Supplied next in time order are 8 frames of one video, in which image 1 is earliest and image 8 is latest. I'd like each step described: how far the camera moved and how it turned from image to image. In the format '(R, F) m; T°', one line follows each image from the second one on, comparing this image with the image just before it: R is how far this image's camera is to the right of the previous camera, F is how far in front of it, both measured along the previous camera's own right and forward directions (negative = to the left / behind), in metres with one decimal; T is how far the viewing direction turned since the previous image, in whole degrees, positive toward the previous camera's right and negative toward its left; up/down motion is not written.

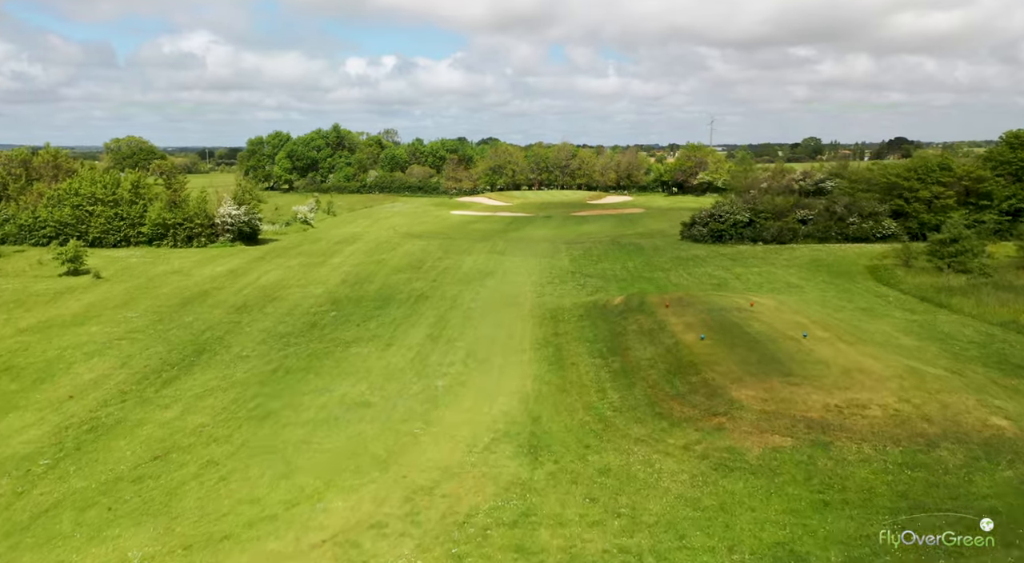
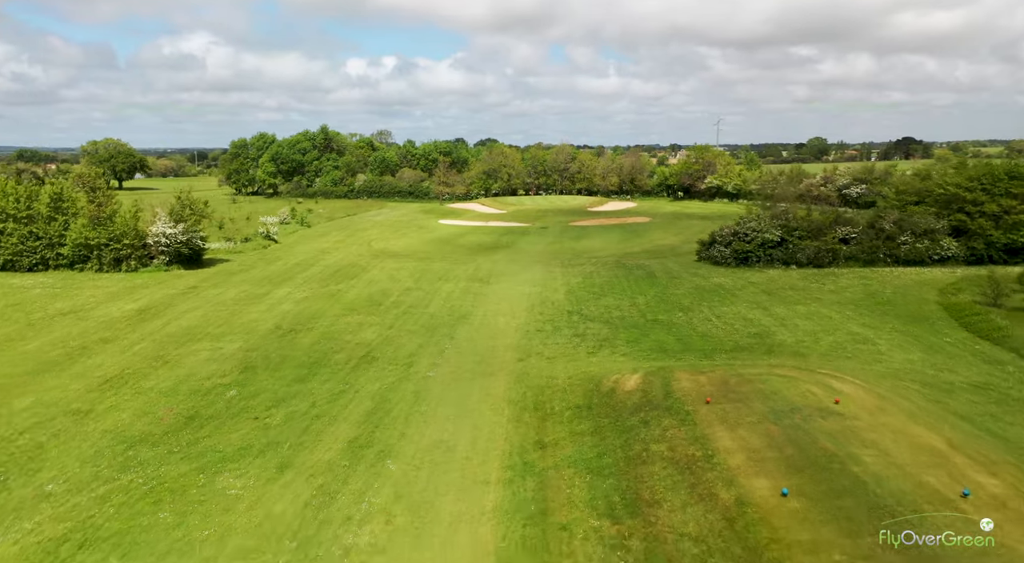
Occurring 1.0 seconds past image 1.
(+0.8, +6.8) m; 0°
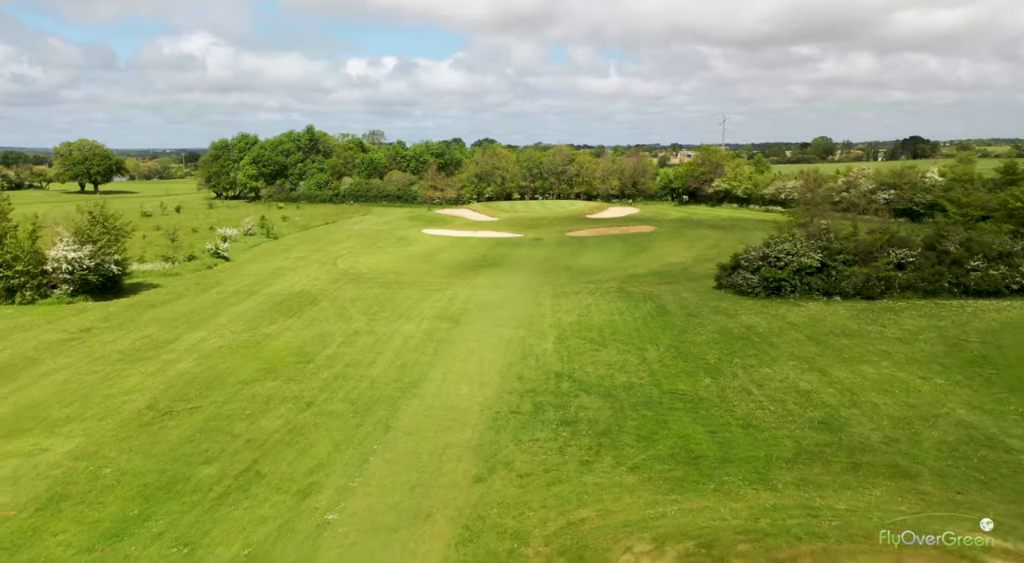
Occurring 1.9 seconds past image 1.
(+1.0, +6.8) m; 0°
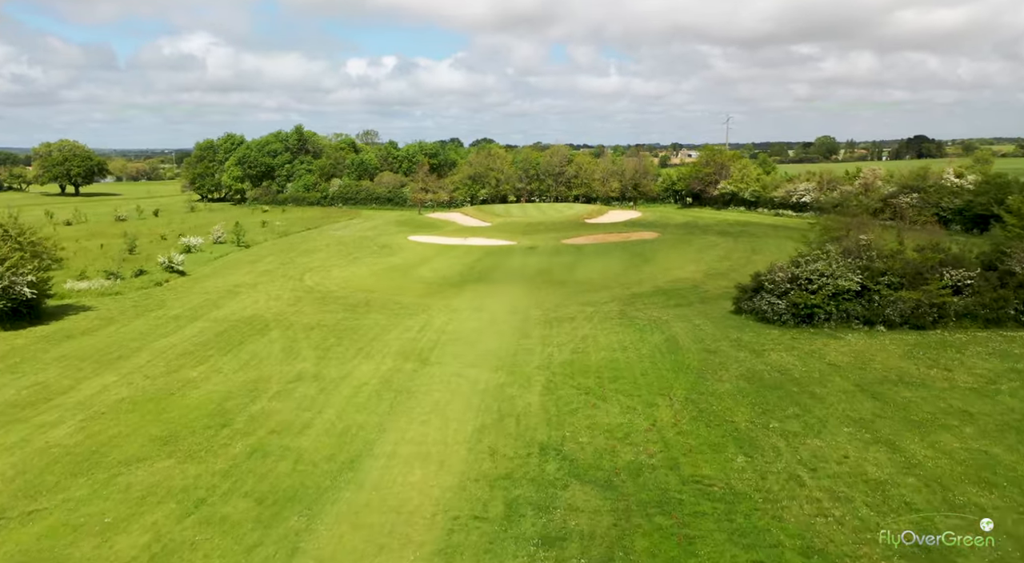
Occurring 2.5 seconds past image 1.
(+0.7, +4.8) m; 0°
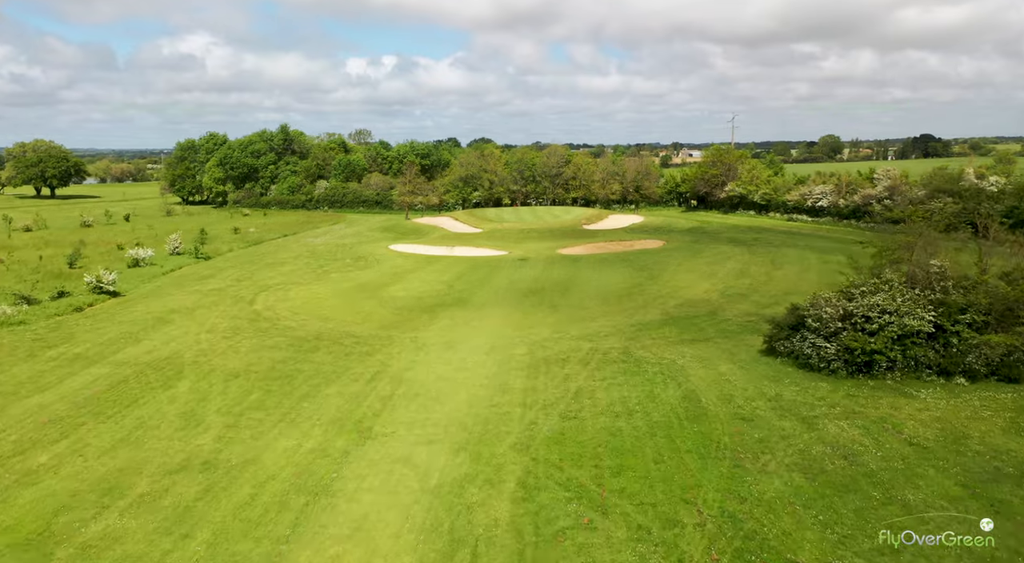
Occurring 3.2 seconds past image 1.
(+0.8, +5.7) m; 0°
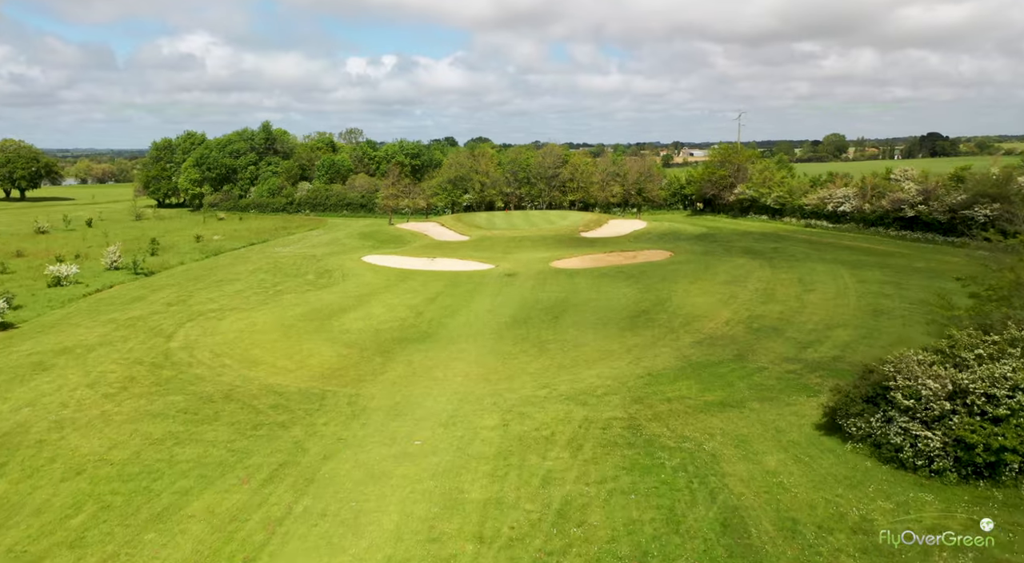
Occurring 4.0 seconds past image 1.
(+1.0, +6.5) m; 0°
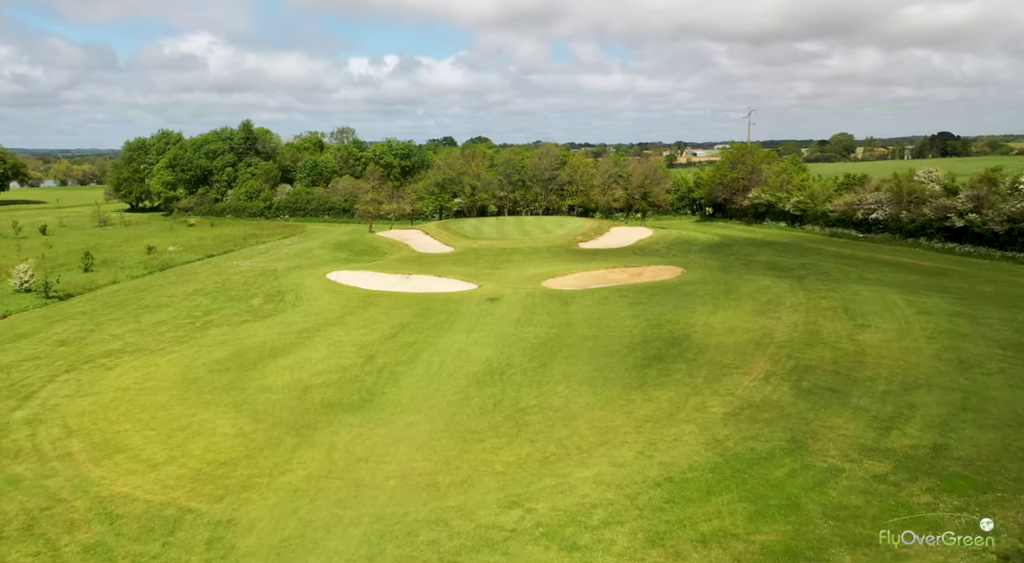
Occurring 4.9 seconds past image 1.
(+1.1, +7.1) m; 0°
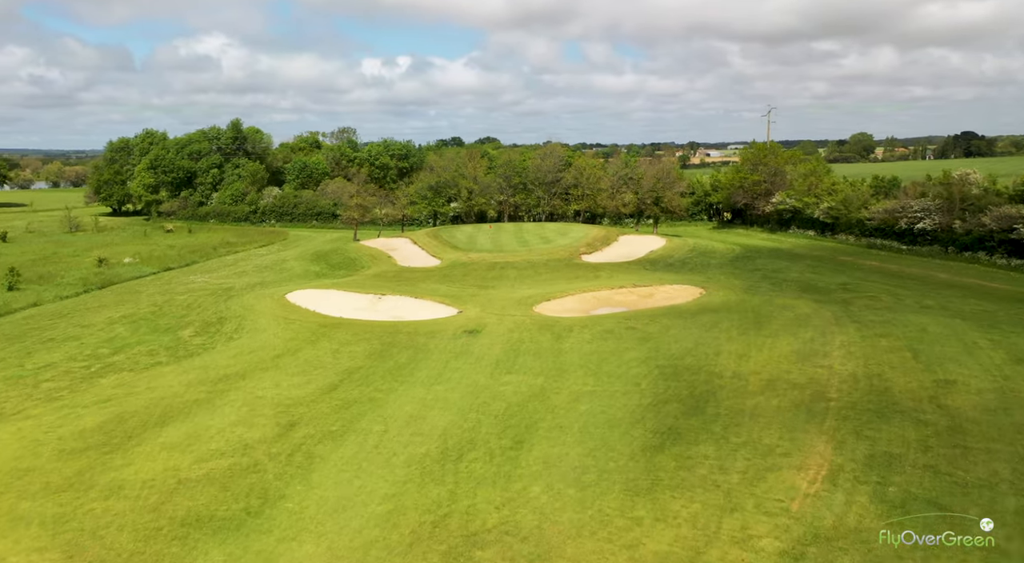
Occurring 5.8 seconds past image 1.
(+1.4, +6.7) m; -1°
